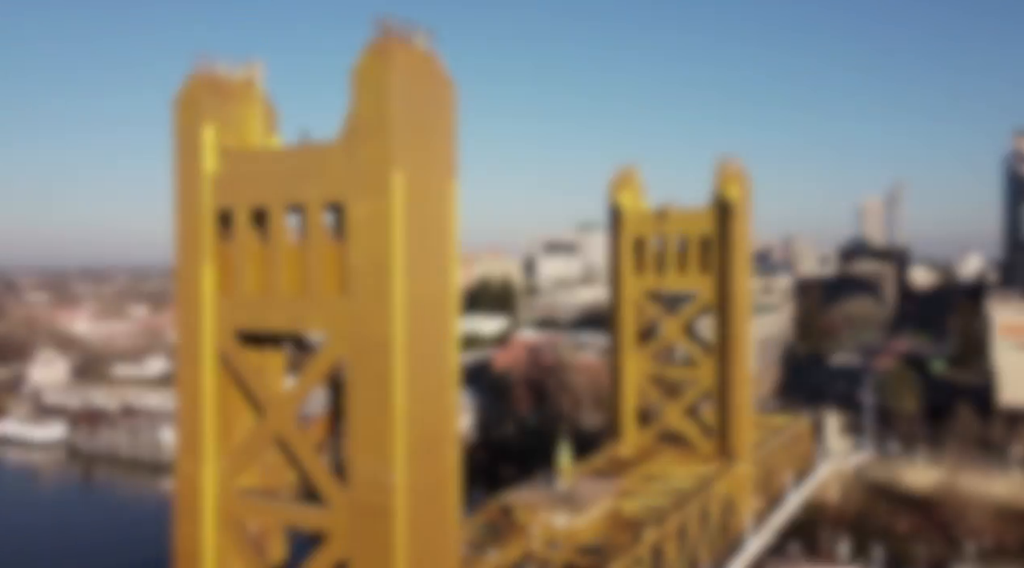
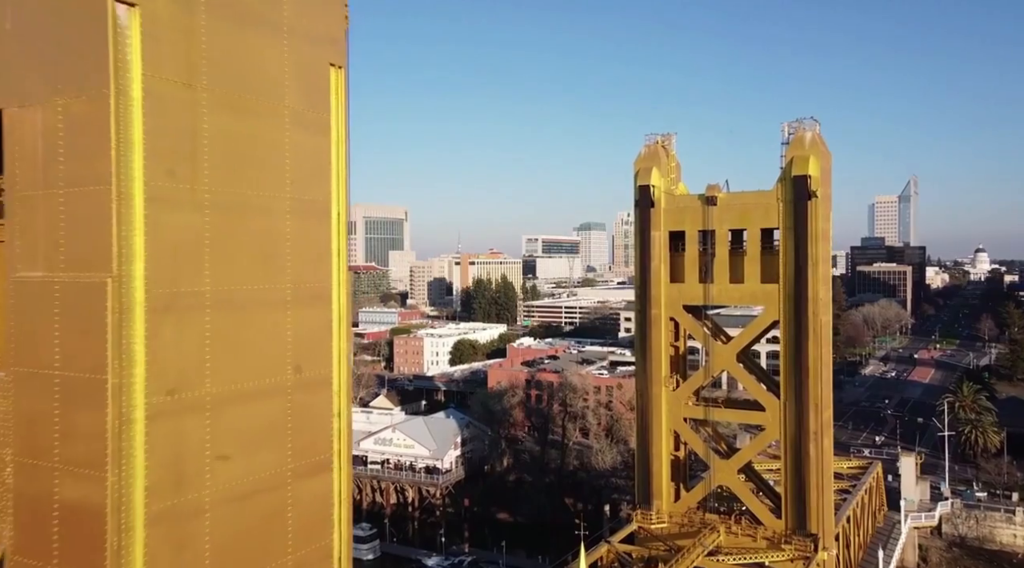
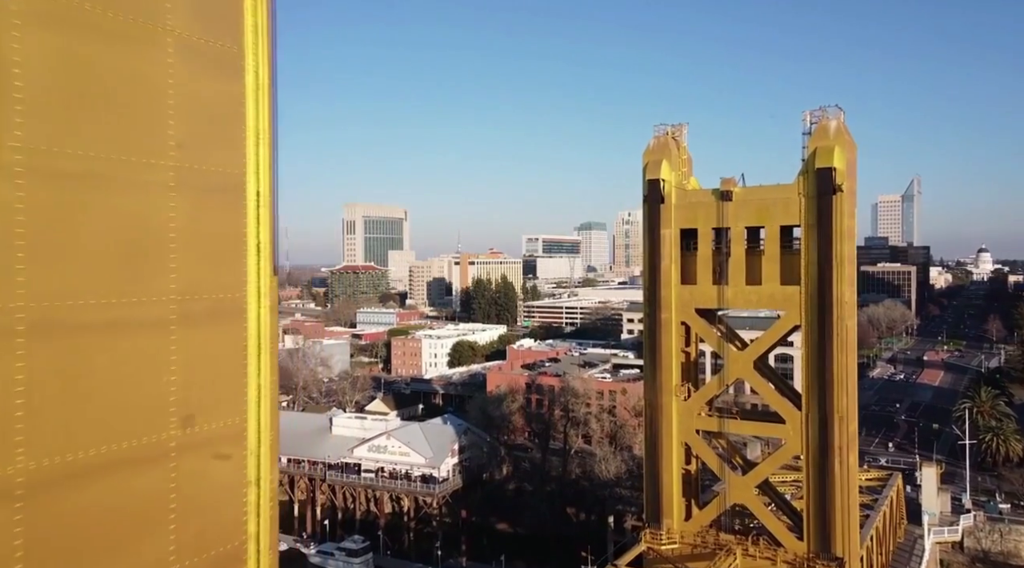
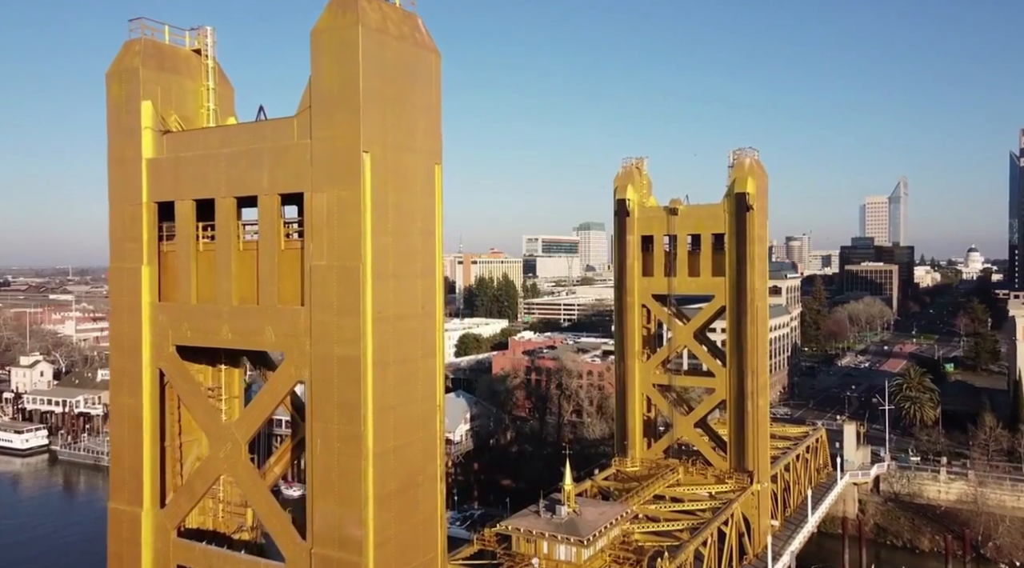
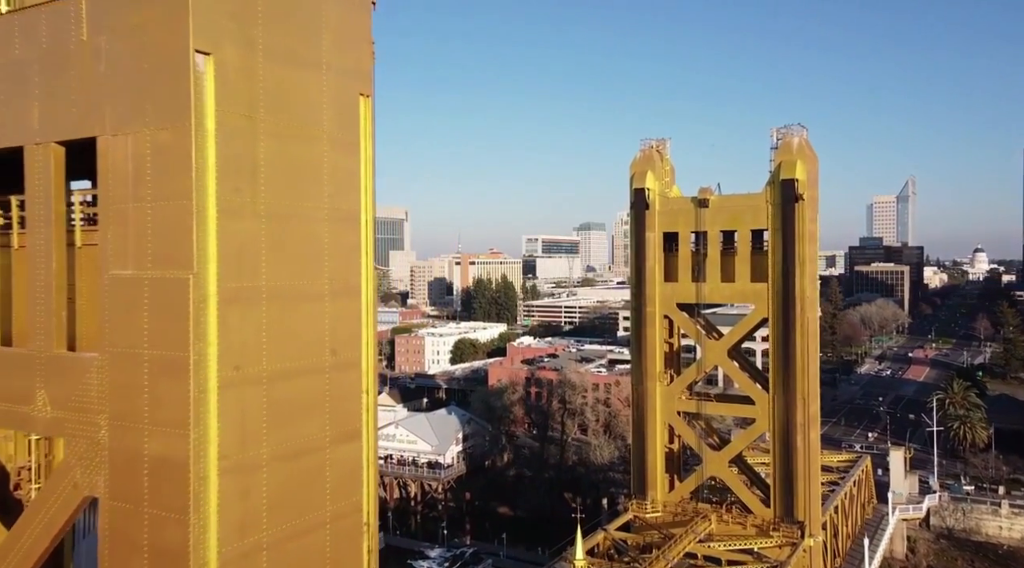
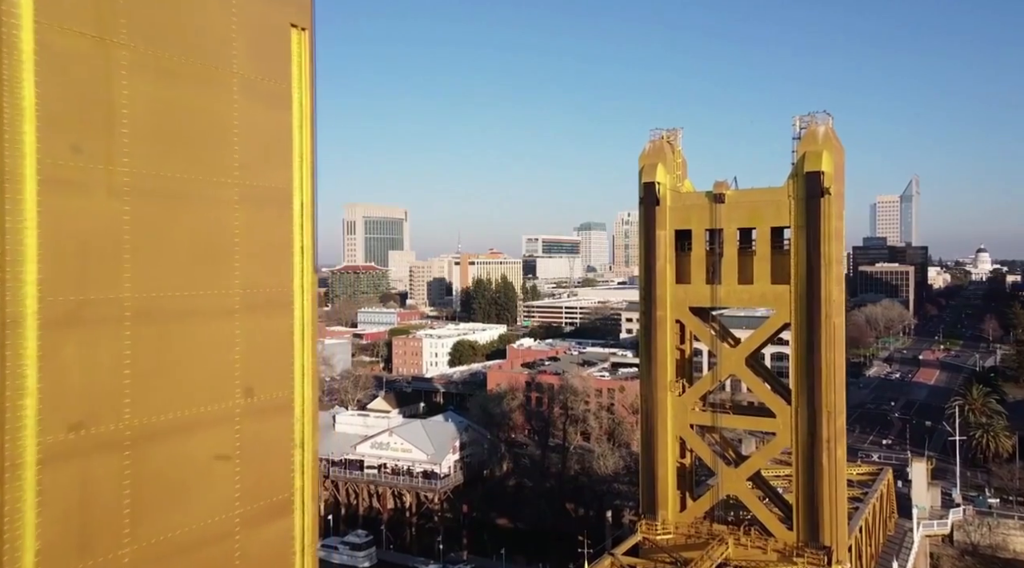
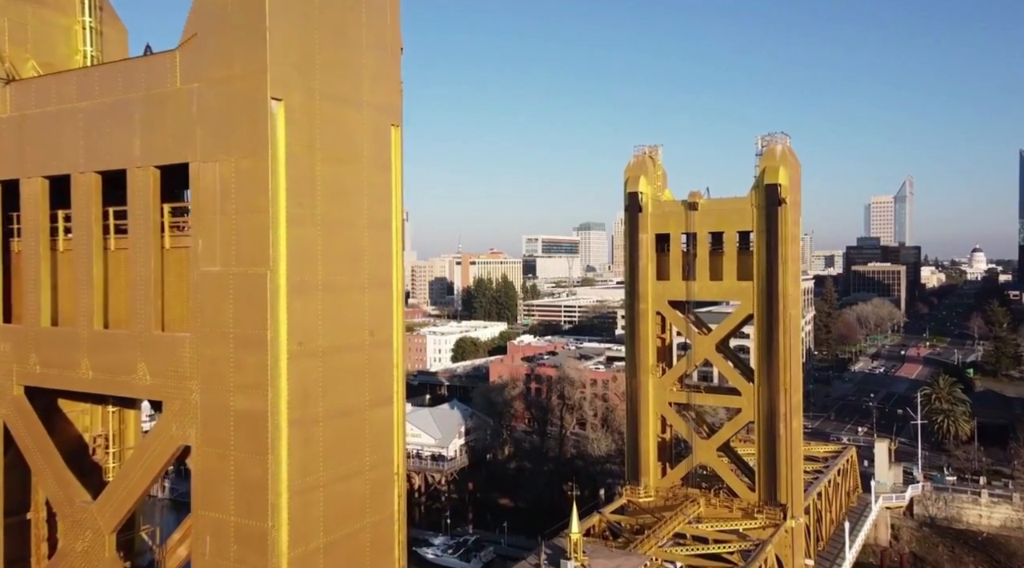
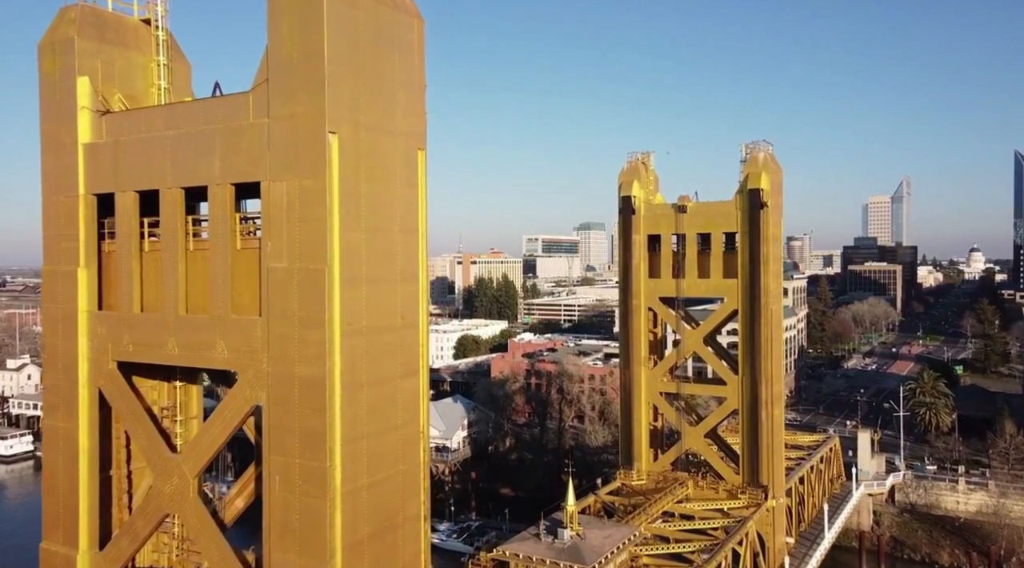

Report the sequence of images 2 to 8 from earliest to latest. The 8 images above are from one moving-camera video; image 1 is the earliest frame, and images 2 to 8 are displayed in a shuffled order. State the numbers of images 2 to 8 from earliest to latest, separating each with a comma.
4, 8, 7, 5, 2, 6, 3
